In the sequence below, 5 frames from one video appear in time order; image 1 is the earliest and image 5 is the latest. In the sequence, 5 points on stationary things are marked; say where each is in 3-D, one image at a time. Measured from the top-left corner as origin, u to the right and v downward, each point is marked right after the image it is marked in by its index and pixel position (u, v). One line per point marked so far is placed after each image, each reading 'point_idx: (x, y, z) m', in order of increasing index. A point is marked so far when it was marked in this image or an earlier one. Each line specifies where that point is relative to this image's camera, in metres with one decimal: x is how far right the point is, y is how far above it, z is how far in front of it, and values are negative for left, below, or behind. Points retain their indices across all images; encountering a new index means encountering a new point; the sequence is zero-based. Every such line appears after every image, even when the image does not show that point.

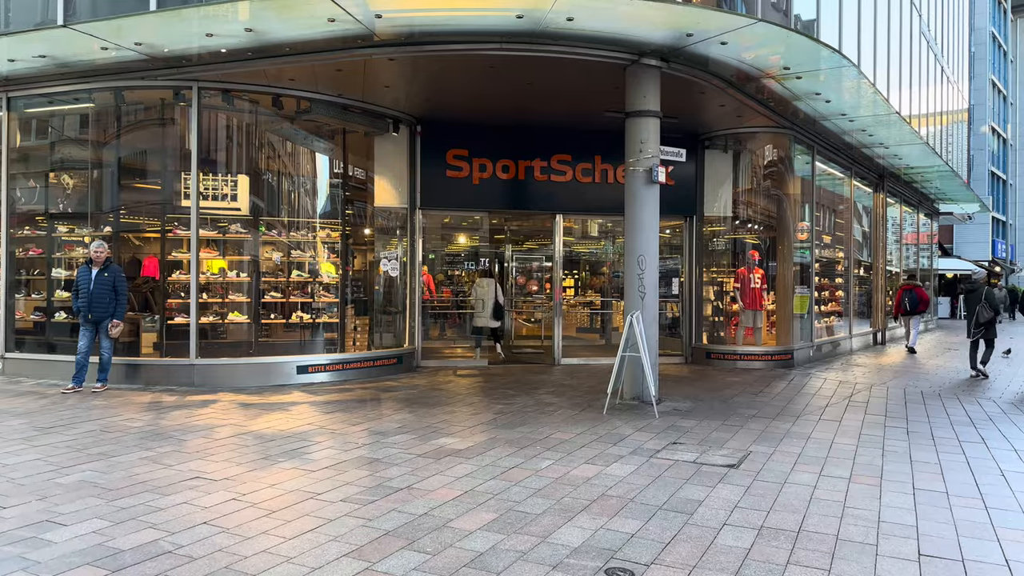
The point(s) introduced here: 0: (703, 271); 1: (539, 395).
0: (+3.2, +0.3, +12.4) m
1: (+0.3, -1.2, +8.6) m
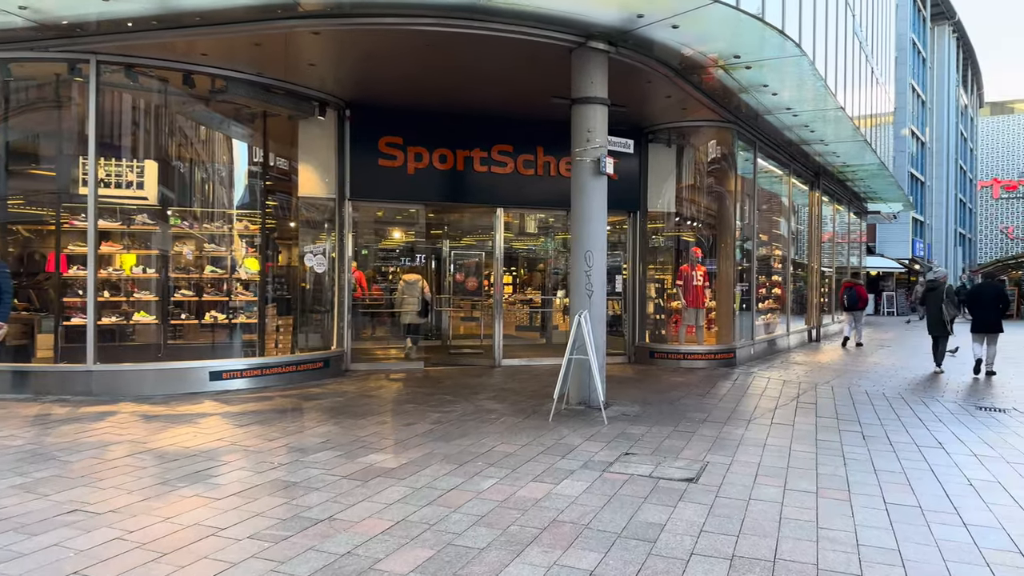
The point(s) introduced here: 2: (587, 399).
0: (+2.2, +0.3, +12.1) m
1: (-0.4, -1.2, +8.0) m
2: (+0.8, -1.1, +7.6) m
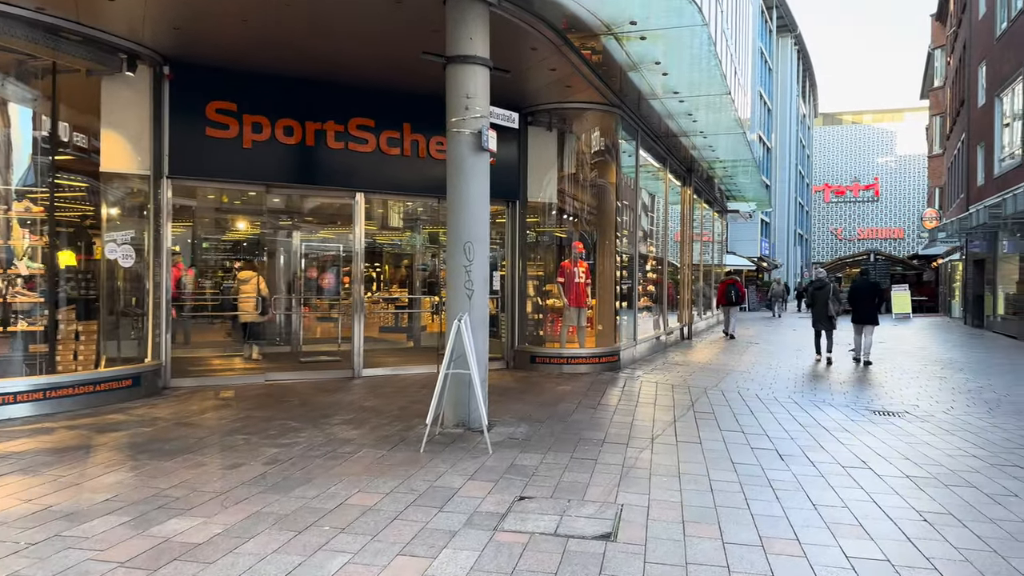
0: (+0.2, +0.3, +10.9) m
1: (-1.6, -1.2, +6.5) m
2: (-0.4, -1.1, +6.3) m
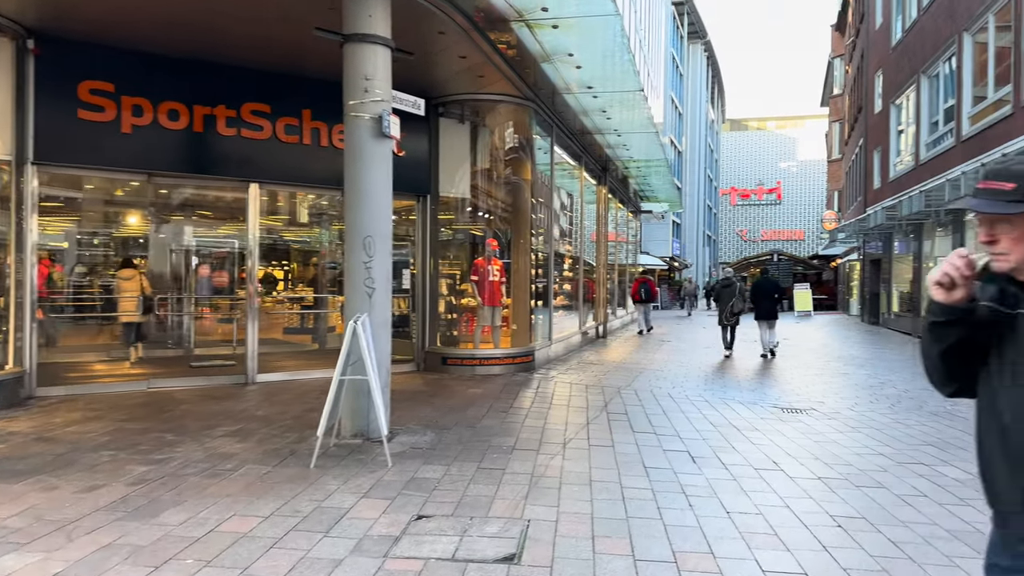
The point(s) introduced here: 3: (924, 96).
0: (-1.1, +0.3, +10.5) m
1: (-2.4, -1.2, +5.9) m
2: (-1.1, -1.1, +5.8) m
3: (+8.6, +4.0, +15.6) m
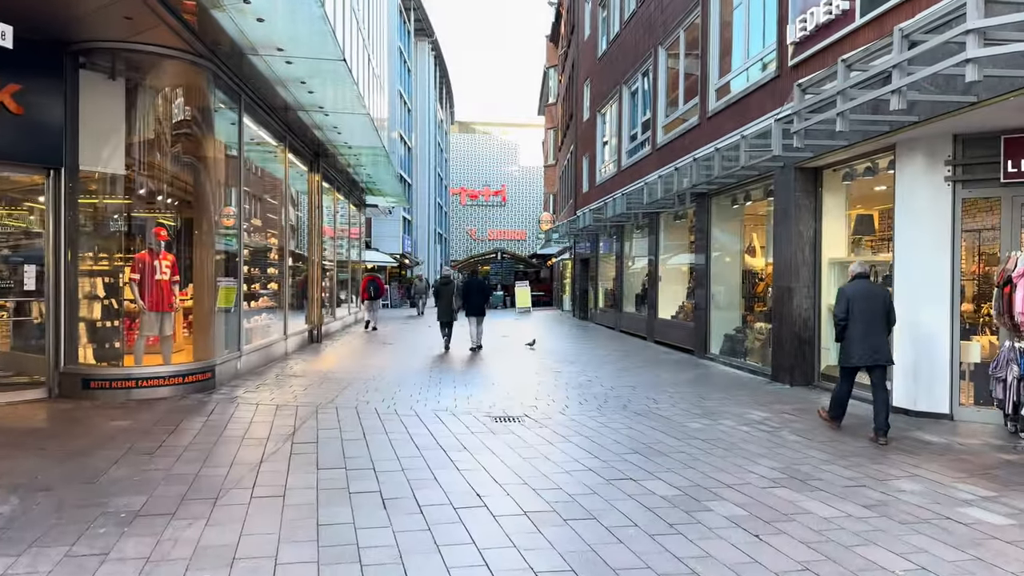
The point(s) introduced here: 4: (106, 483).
0: (-4.8, +0.3, +8.3) m
1: (-4.4, -1.2, +3.6) m
2: (-3.2, -1.1, +3.9) m
3: (+2.5, +4.1, +16.5) m
4: (-2.3, -1.1, +4.3) m
